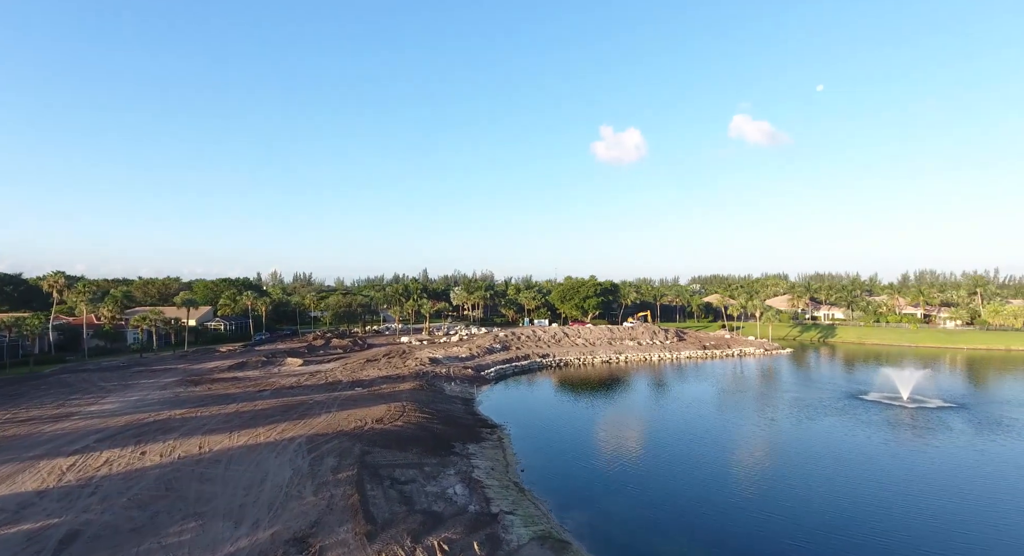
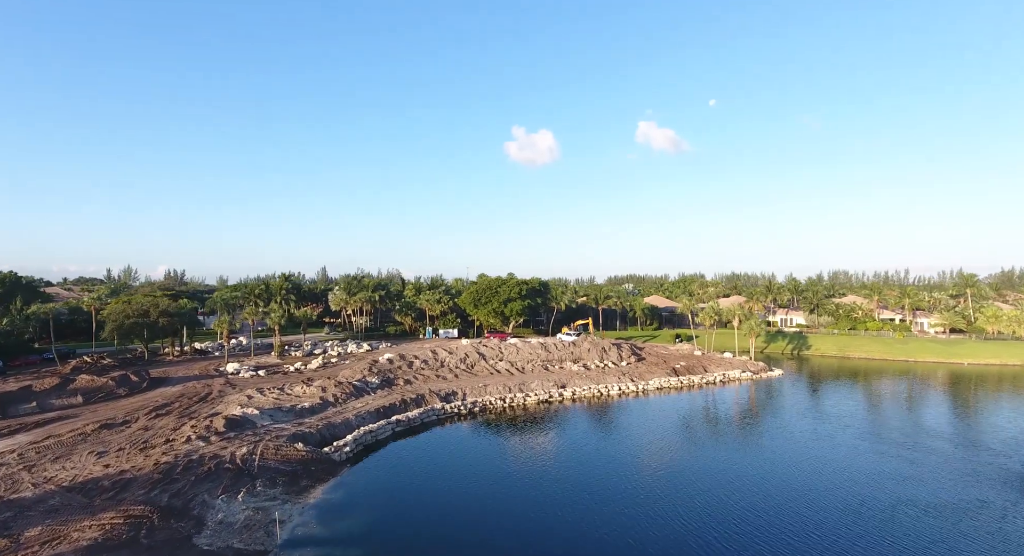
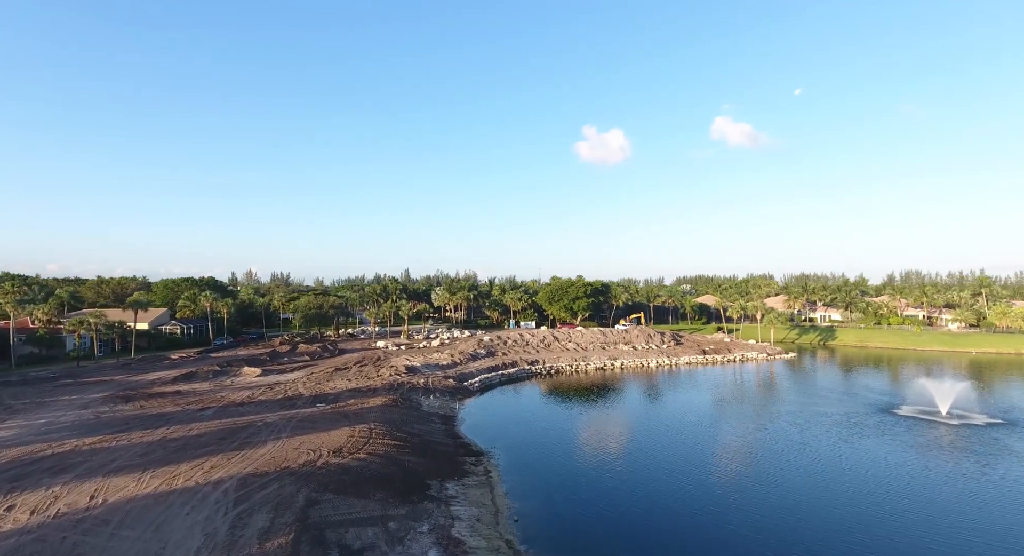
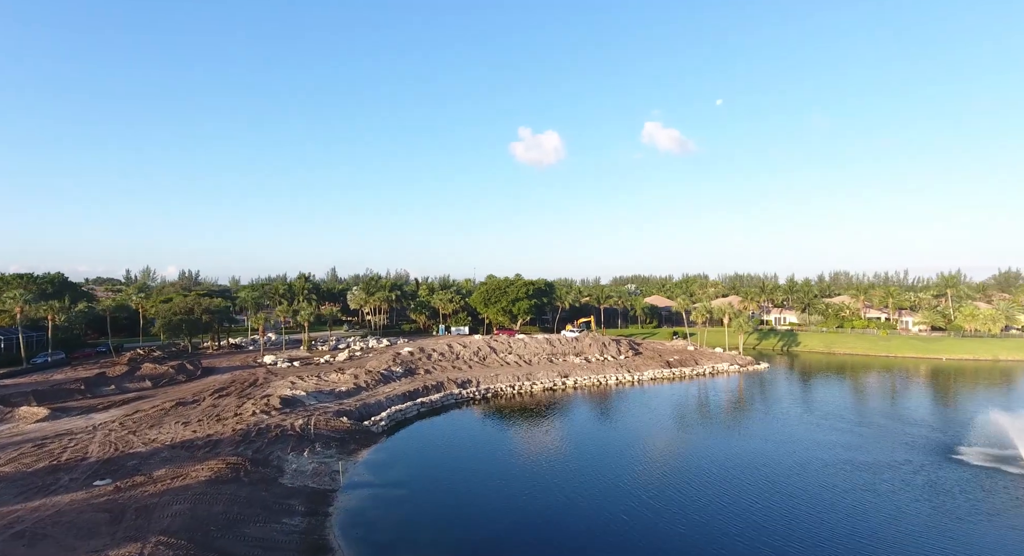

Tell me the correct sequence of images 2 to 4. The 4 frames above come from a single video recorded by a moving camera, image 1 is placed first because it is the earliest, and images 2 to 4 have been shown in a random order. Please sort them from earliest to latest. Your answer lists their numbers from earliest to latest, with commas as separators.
3, 4, 2
